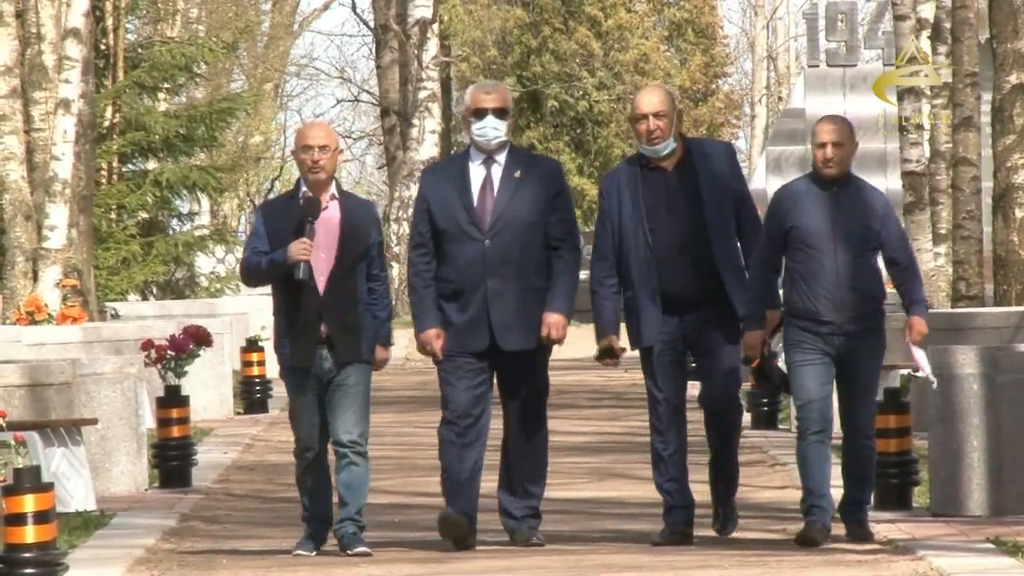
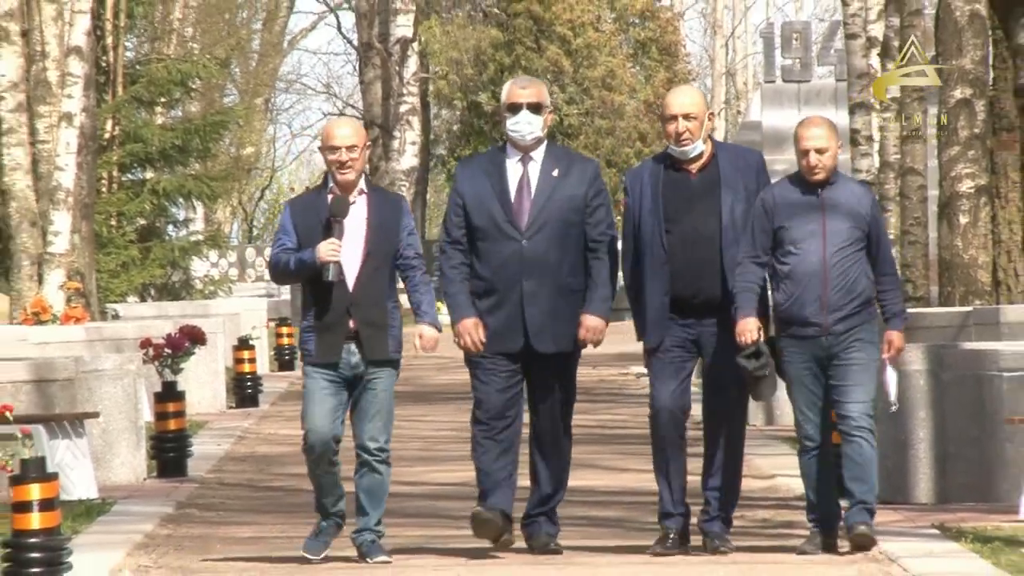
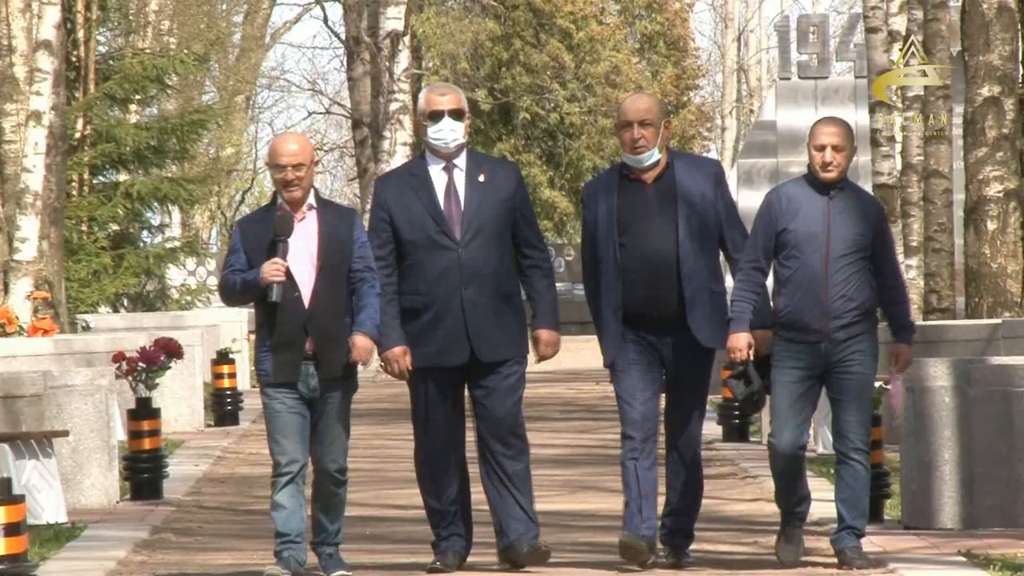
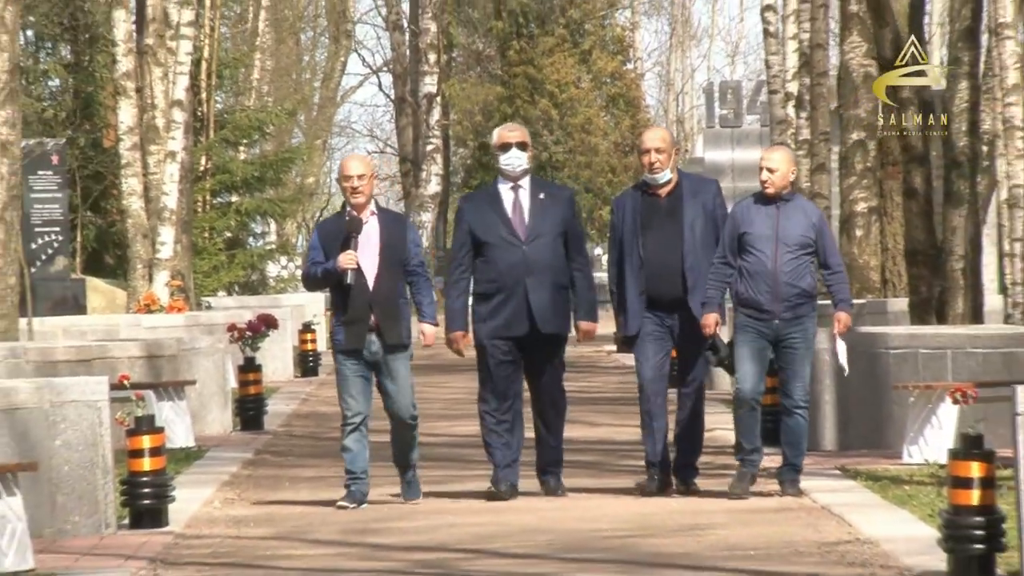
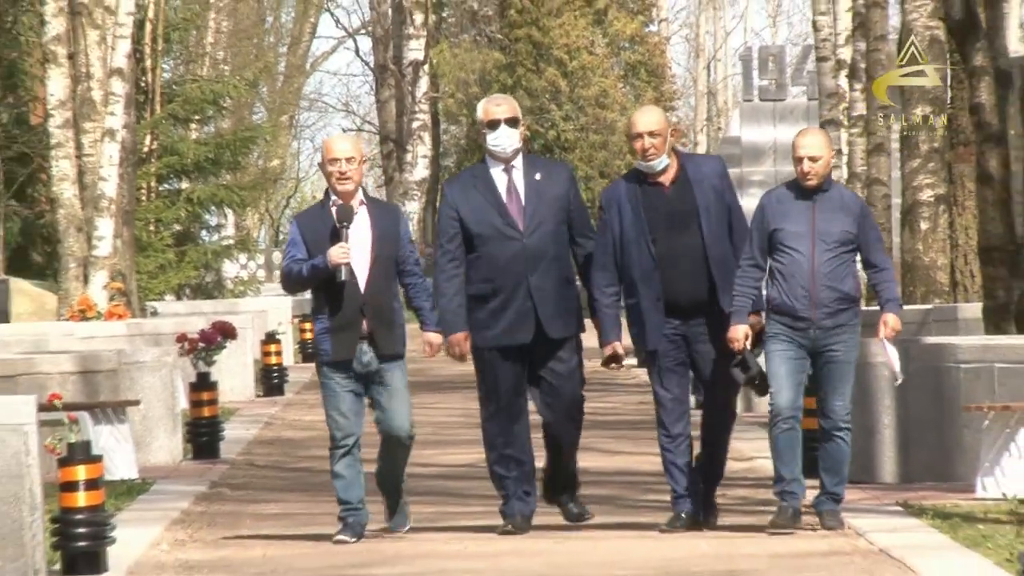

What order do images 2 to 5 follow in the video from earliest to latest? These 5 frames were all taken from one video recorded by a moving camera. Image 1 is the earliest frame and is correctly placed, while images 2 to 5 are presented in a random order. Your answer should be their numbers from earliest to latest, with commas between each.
3, 2, 5, 4
